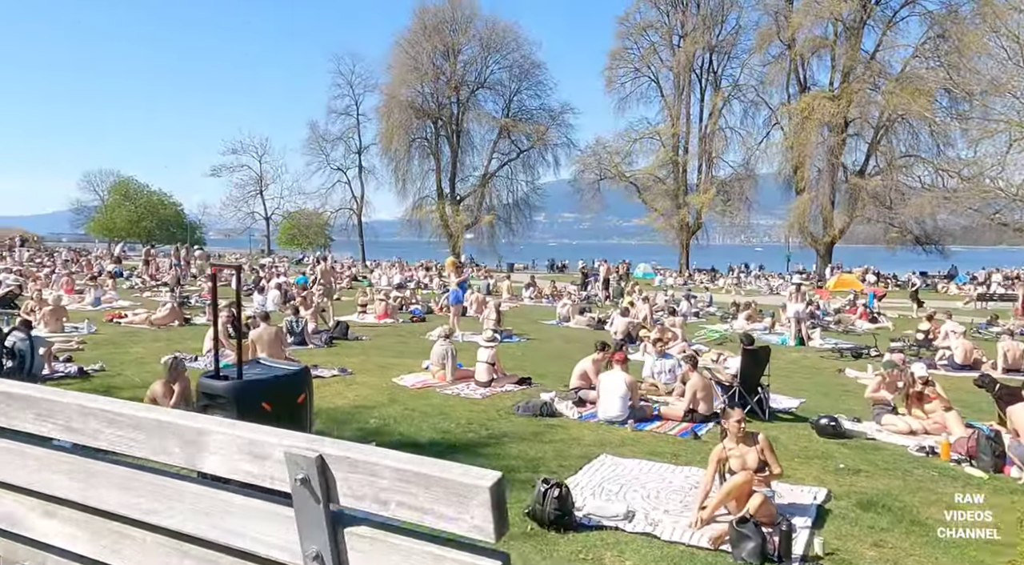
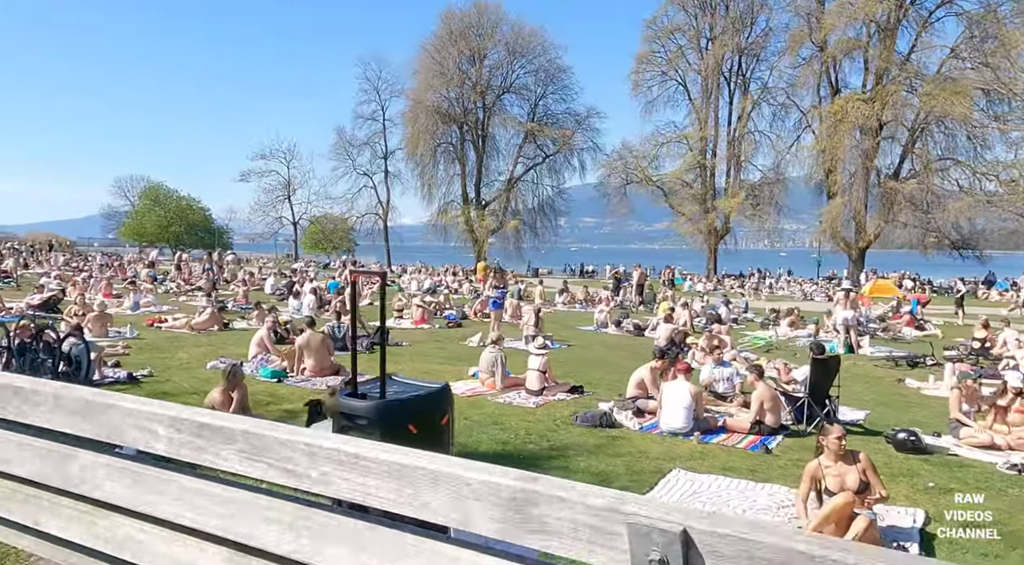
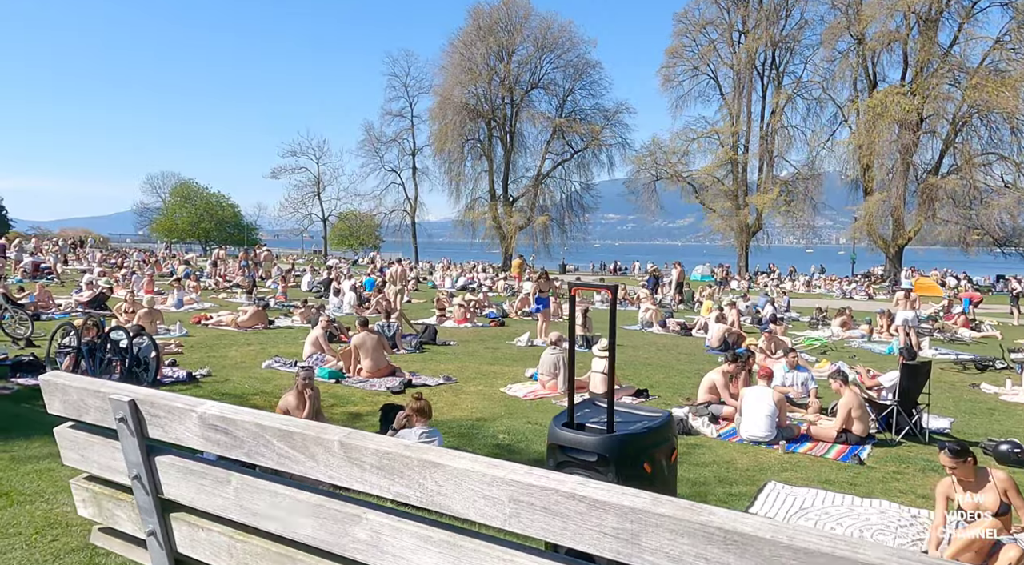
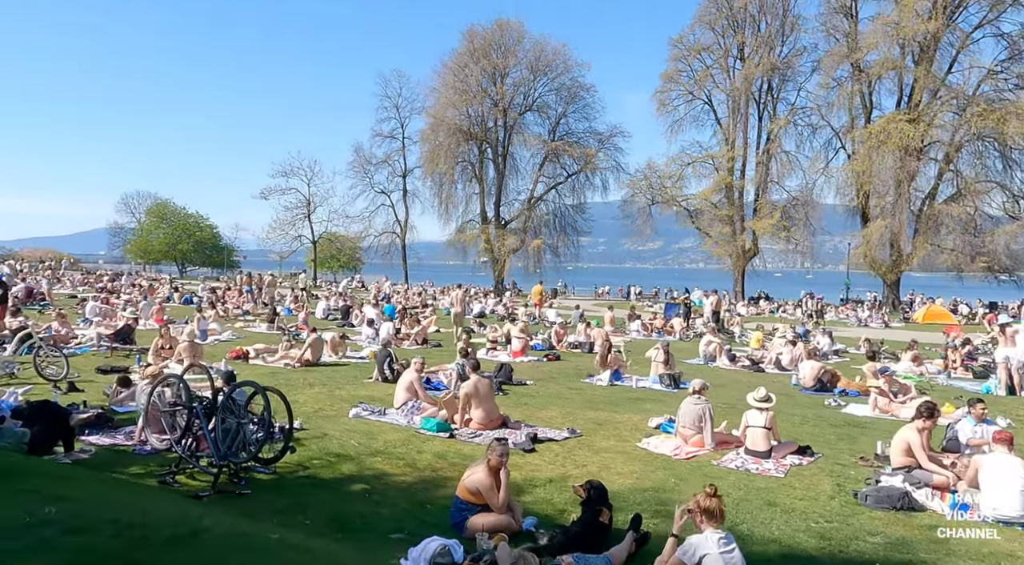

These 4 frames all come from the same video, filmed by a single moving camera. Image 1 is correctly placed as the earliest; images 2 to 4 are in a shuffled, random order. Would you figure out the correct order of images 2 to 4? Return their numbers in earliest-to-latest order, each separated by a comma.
2, 3, 4
